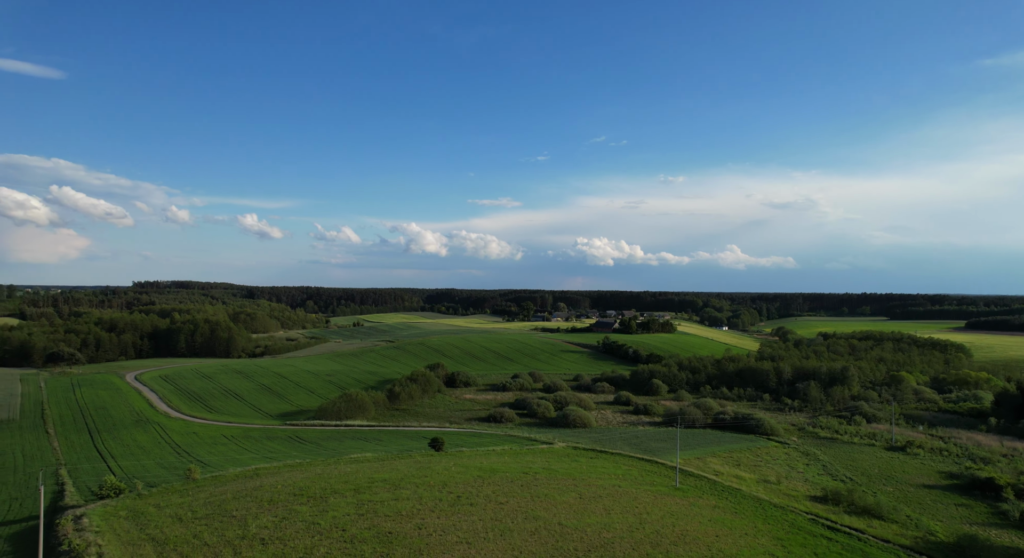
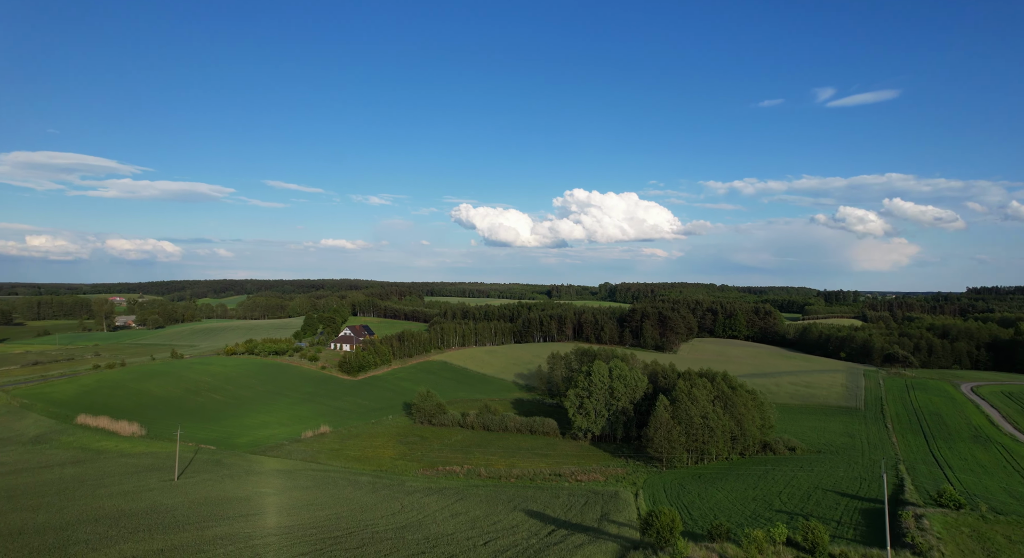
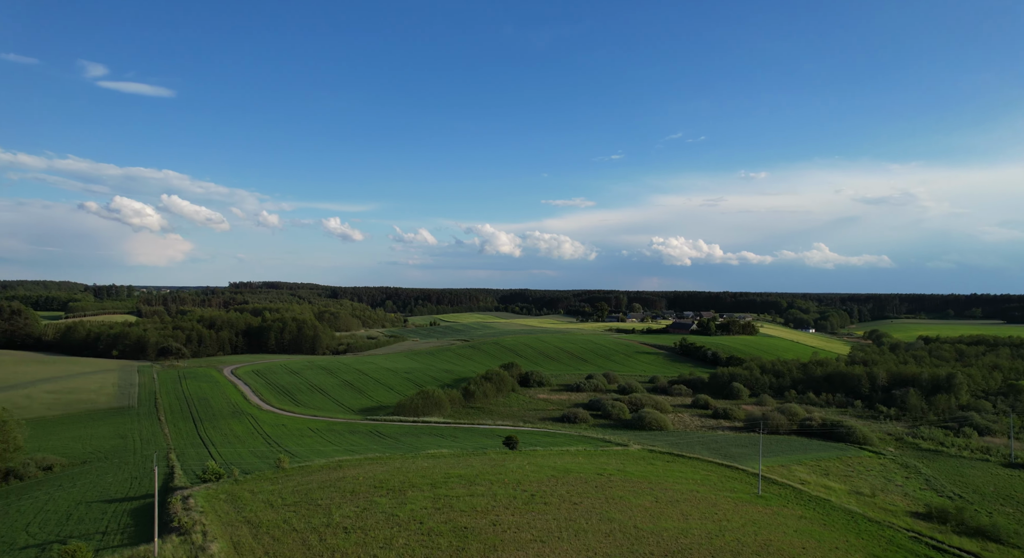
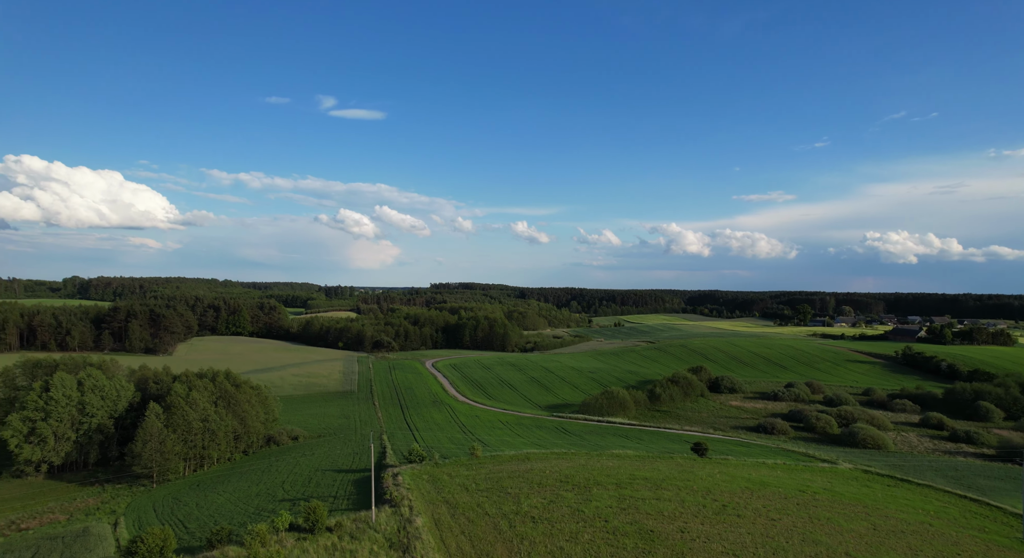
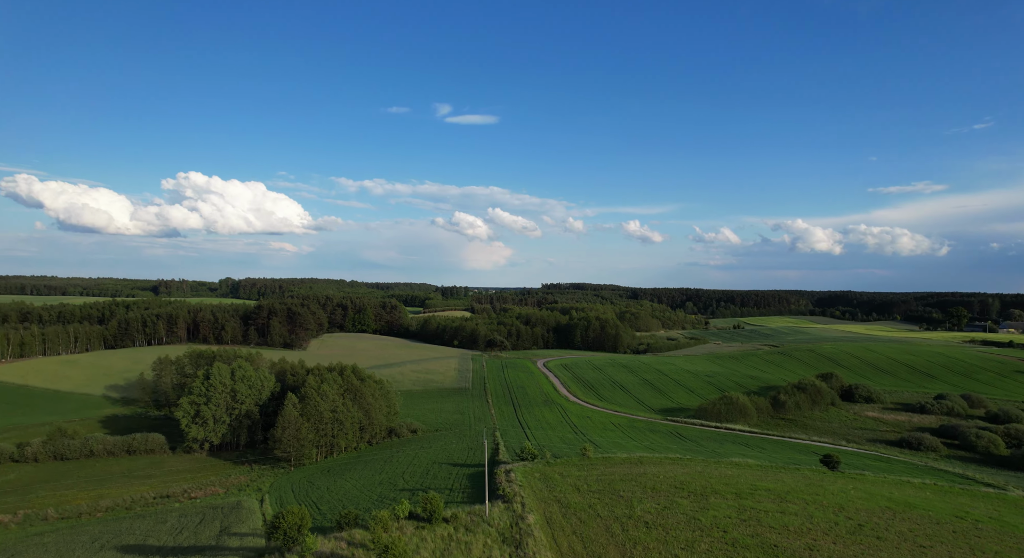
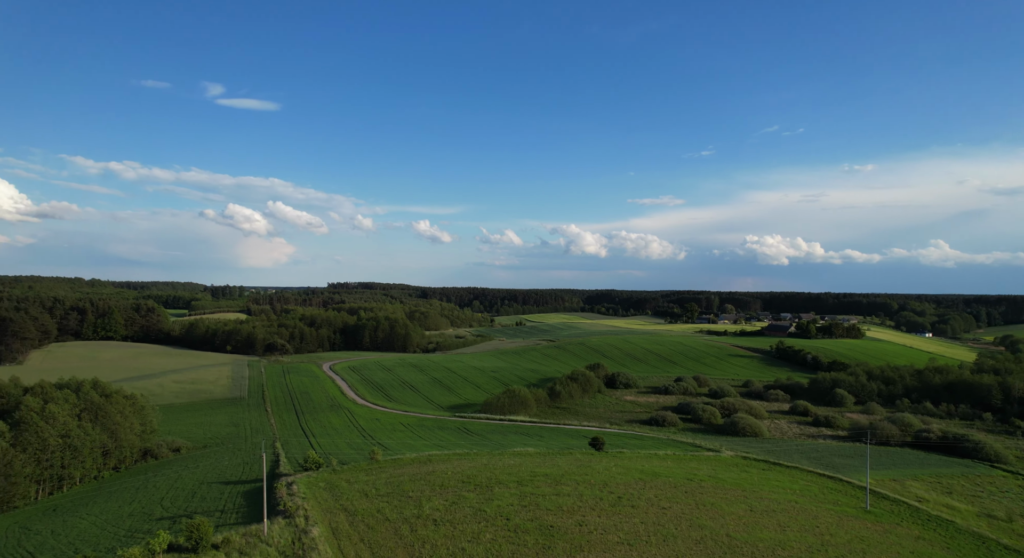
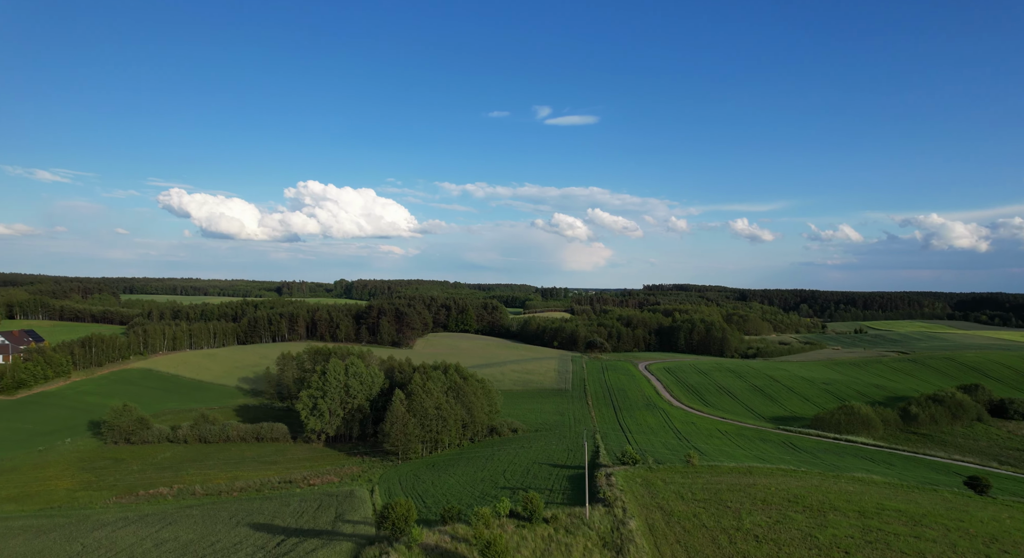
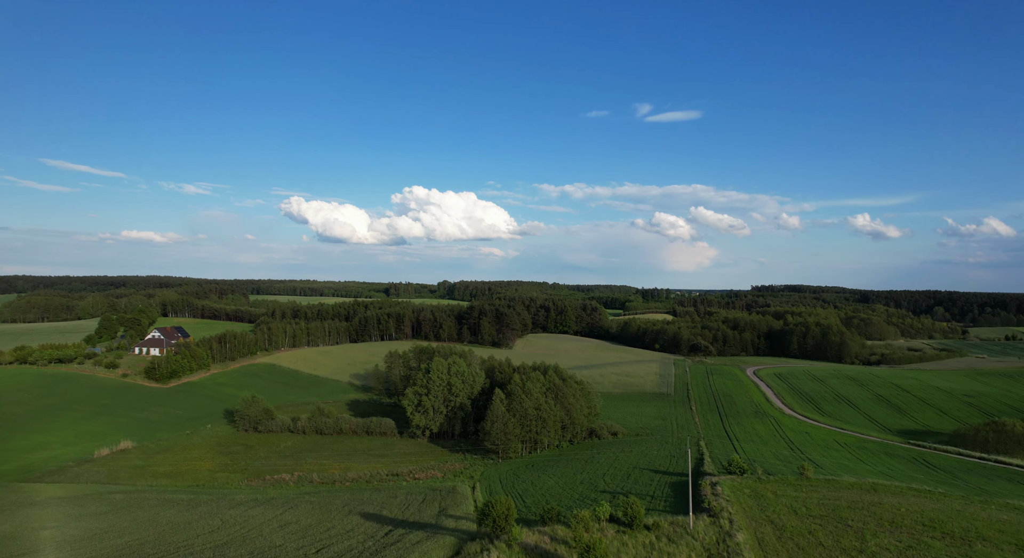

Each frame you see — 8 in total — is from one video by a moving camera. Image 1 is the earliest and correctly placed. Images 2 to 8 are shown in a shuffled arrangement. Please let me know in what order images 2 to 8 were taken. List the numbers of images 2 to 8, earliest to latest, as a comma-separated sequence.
3, 6, 4, 5, 7, 8, 2
